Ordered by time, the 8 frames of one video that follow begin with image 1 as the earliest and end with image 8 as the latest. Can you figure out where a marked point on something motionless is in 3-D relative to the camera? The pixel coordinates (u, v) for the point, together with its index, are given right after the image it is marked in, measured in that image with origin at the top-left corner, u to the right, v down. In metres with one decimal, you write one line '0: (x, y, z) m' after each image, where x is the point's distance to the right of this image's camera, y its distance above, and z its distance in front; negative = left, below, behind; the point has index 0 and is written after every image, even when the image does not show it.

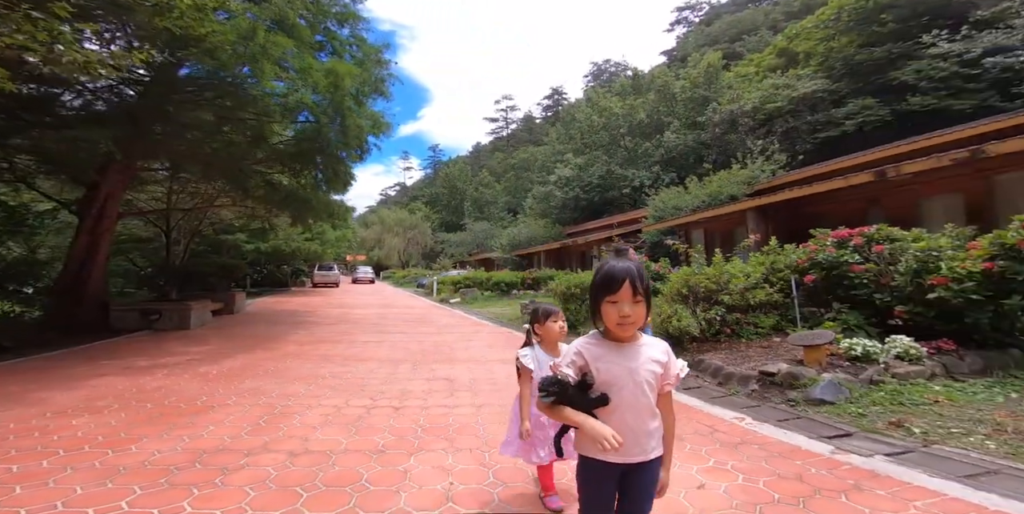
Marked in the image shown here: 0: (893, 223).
0: (+6.3, +0.6, +6.9) m
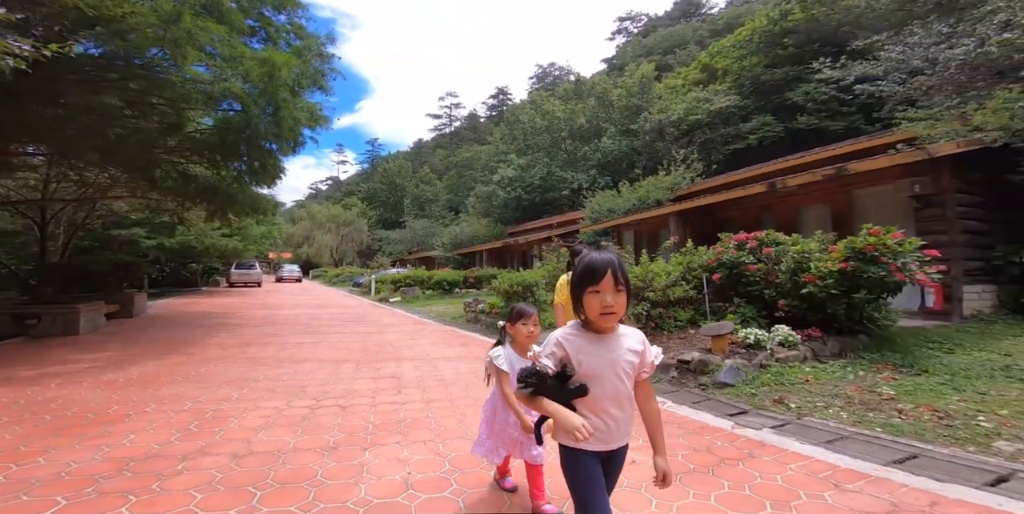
0: (+5.2, +0.6, +8.0) m
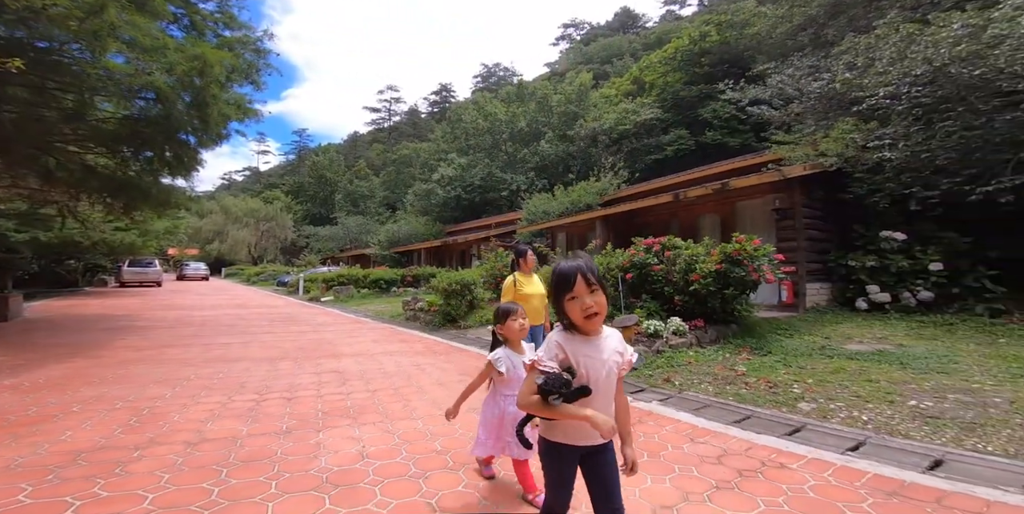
0: (+3.8, +0.5, +9.3) m
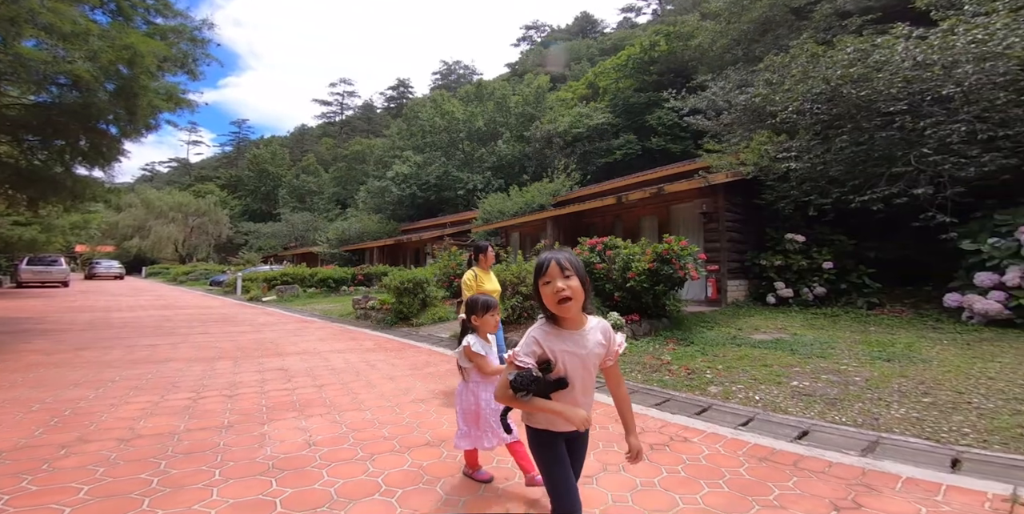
0: (+2.7, +0.5, +9.9) m
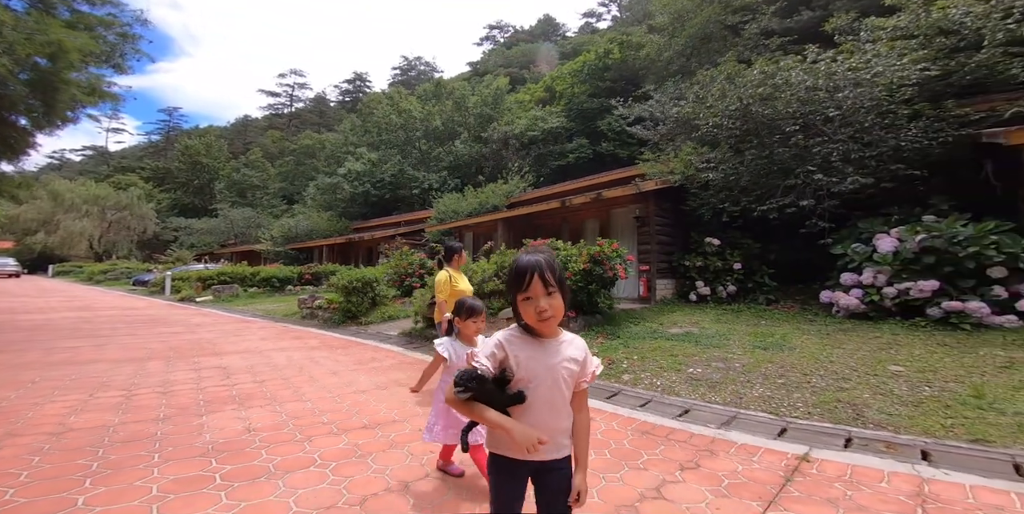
0: (+1.4, +0.5, +10.5) m
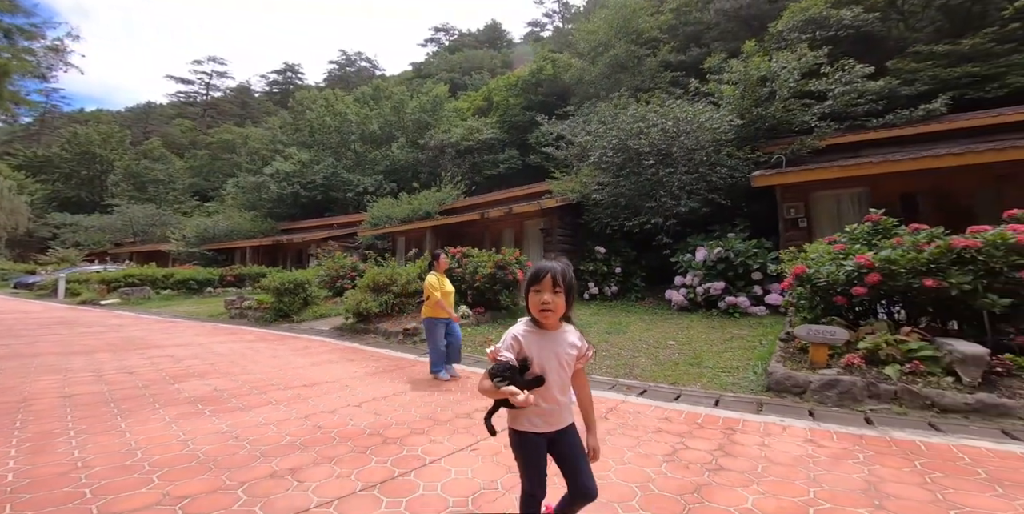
0: (-0.7, +0.4, +12.0) m
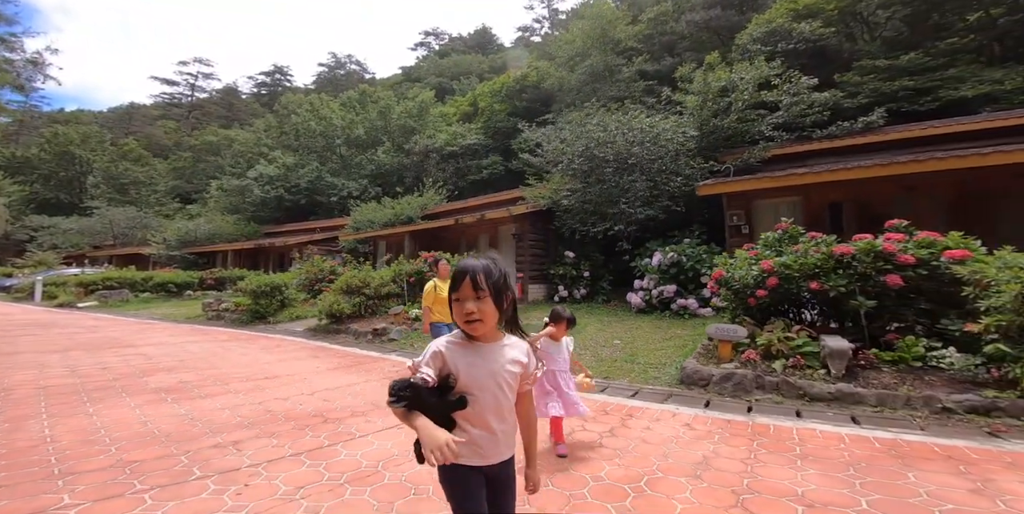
0: (-1.4, +0.3, +12.3) m
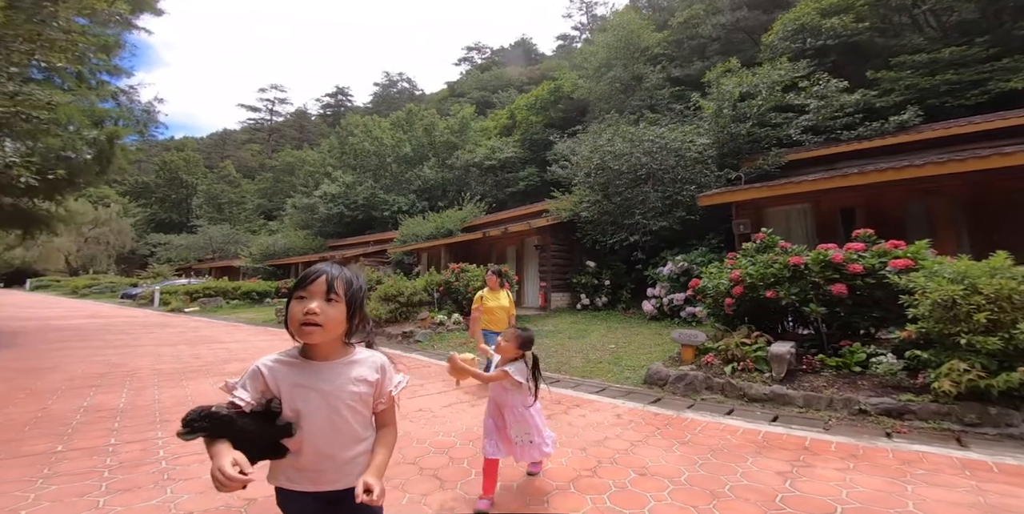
0: (-0.5, 0.0, +13.0) m
